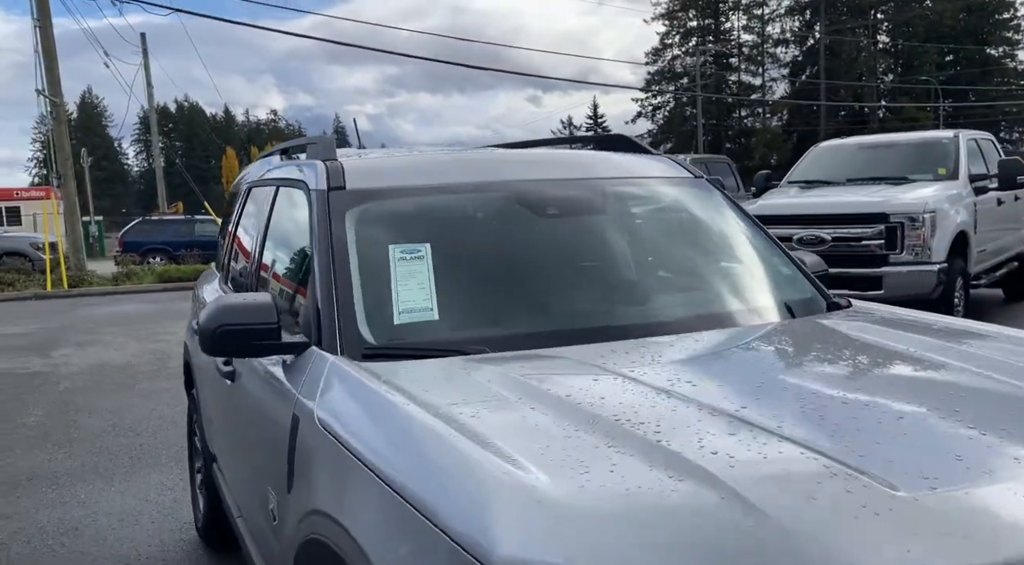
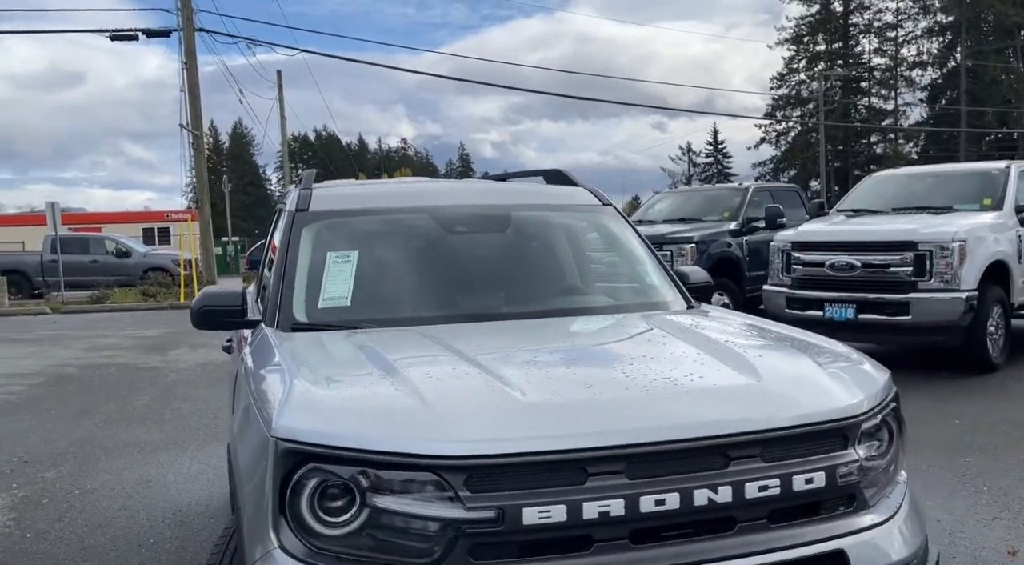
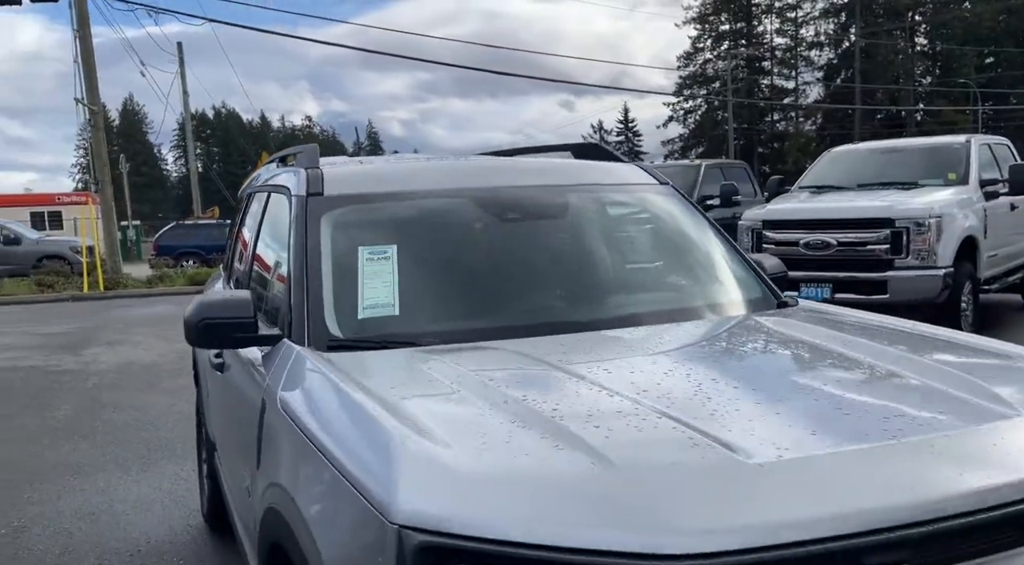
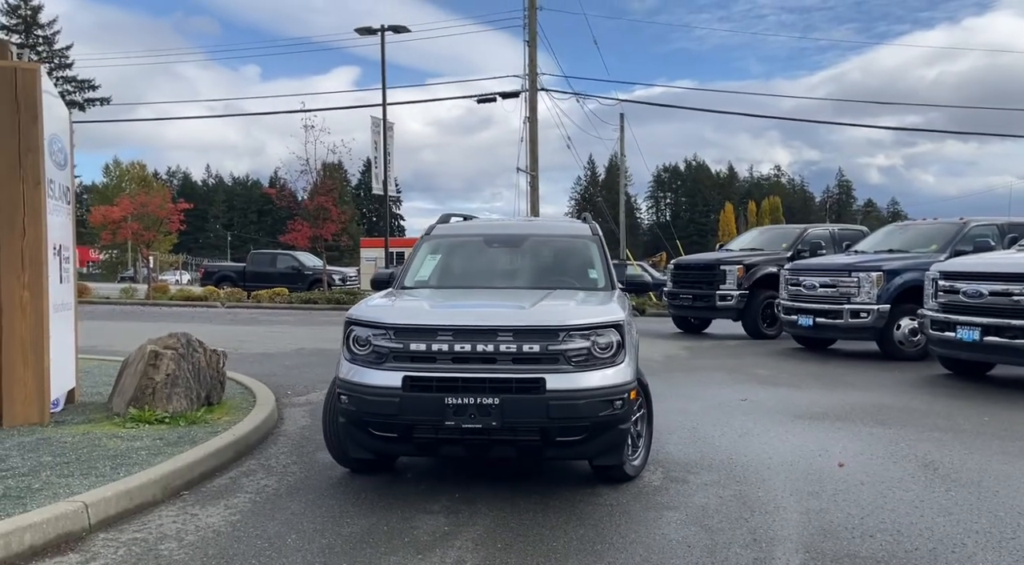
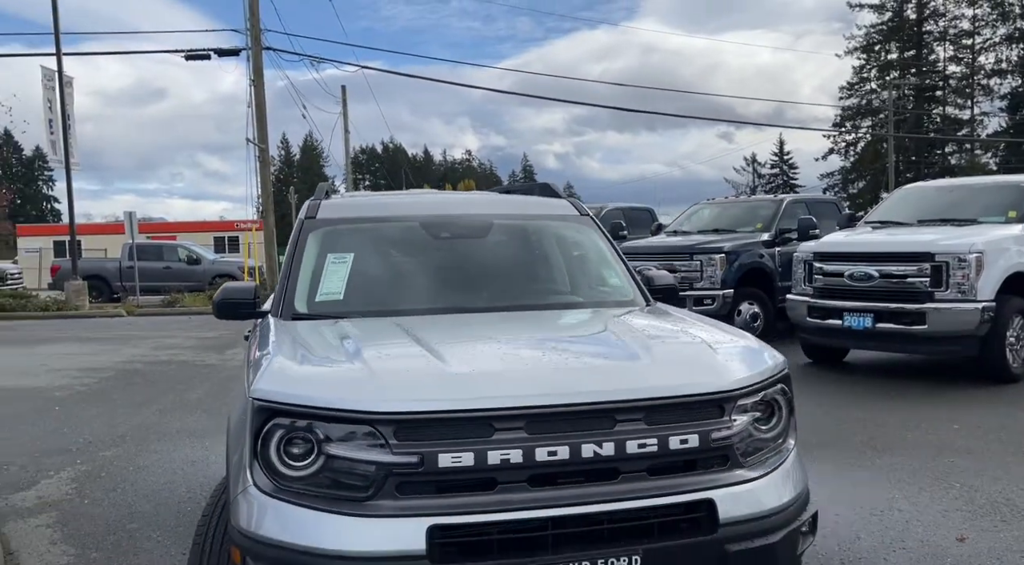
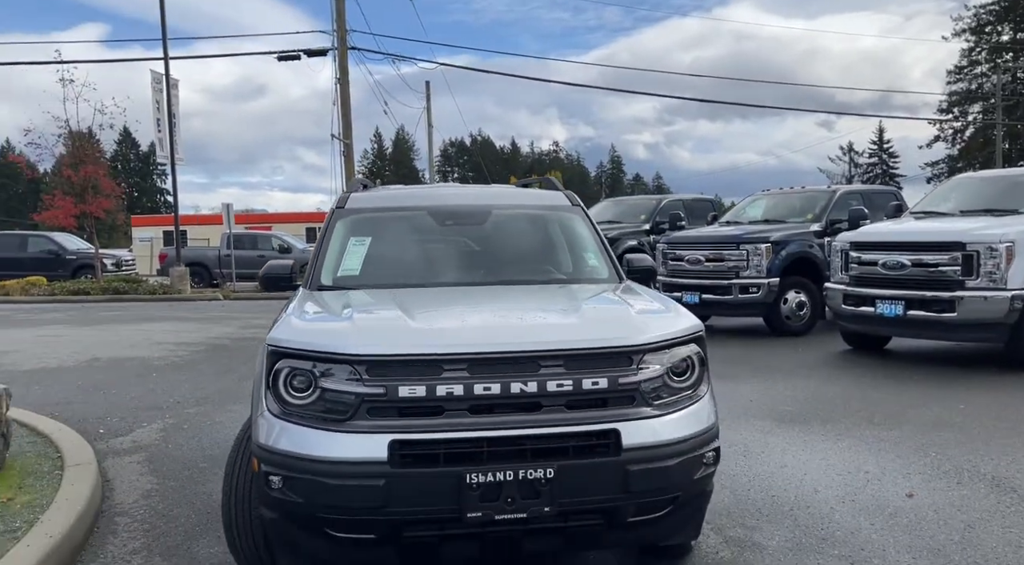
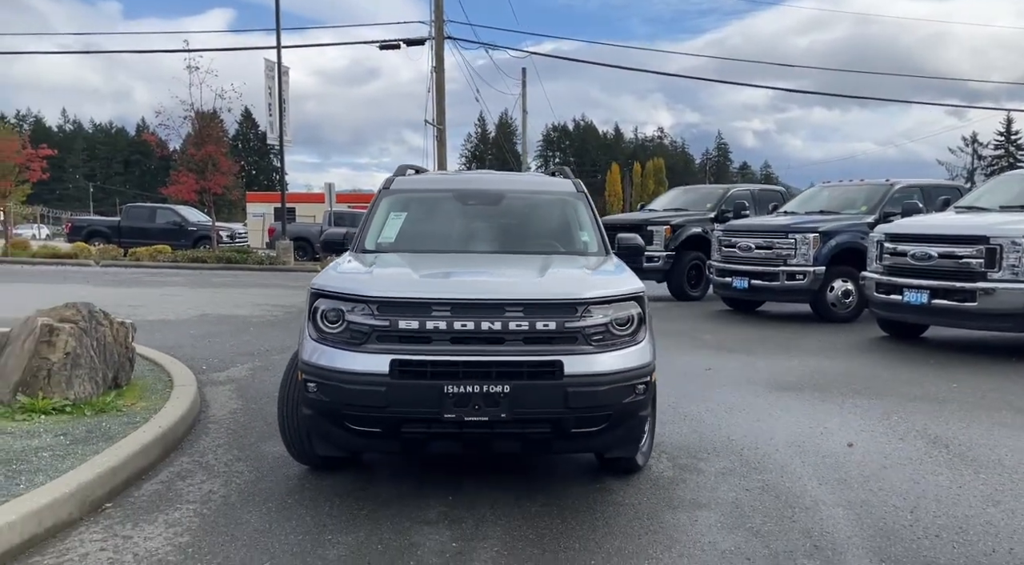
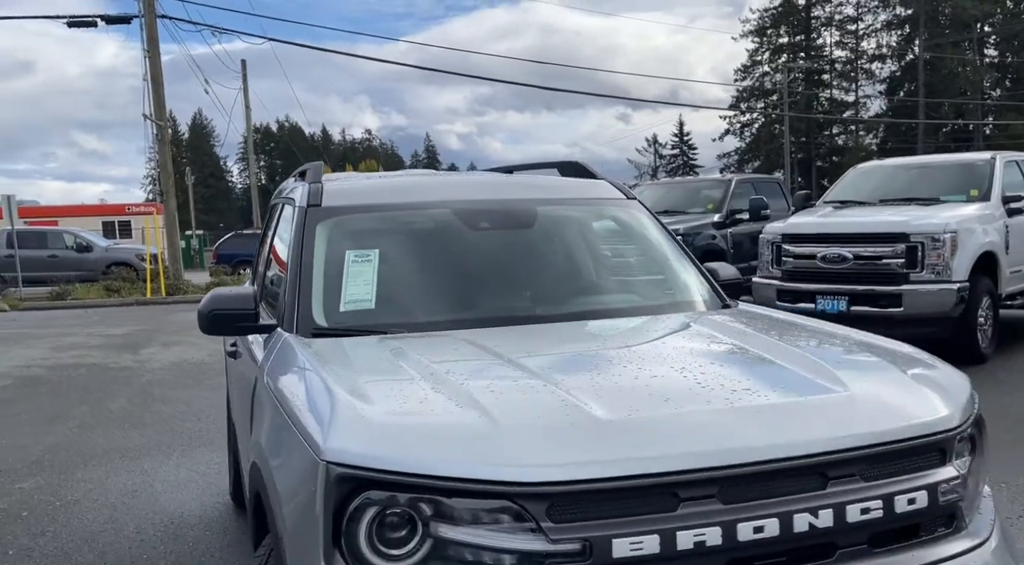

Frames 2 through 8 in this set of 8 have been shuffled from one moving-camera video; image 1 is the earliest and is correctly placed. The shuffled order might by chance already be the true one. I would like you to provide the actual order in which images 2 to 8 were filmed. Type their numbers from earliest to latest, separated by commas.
3, 8, 2, 5, 6, 7, 4
